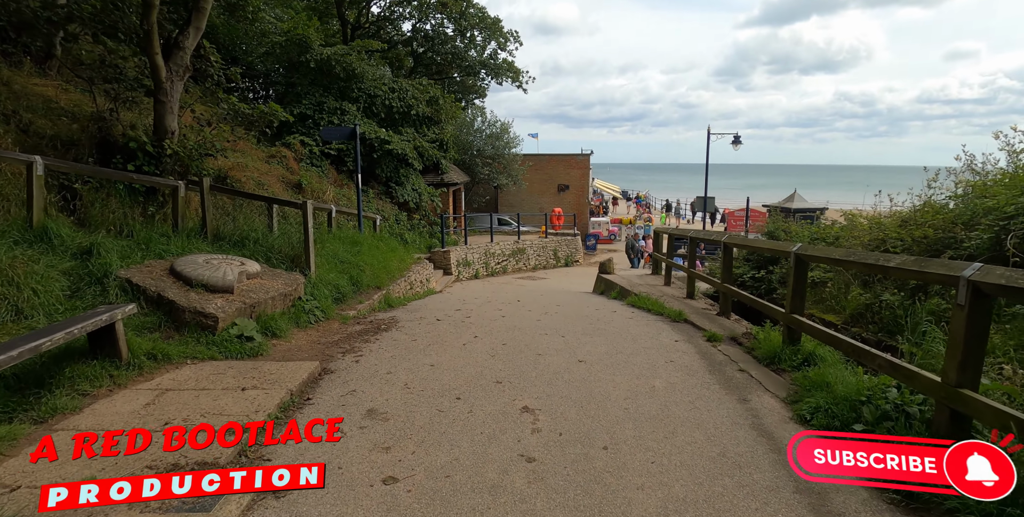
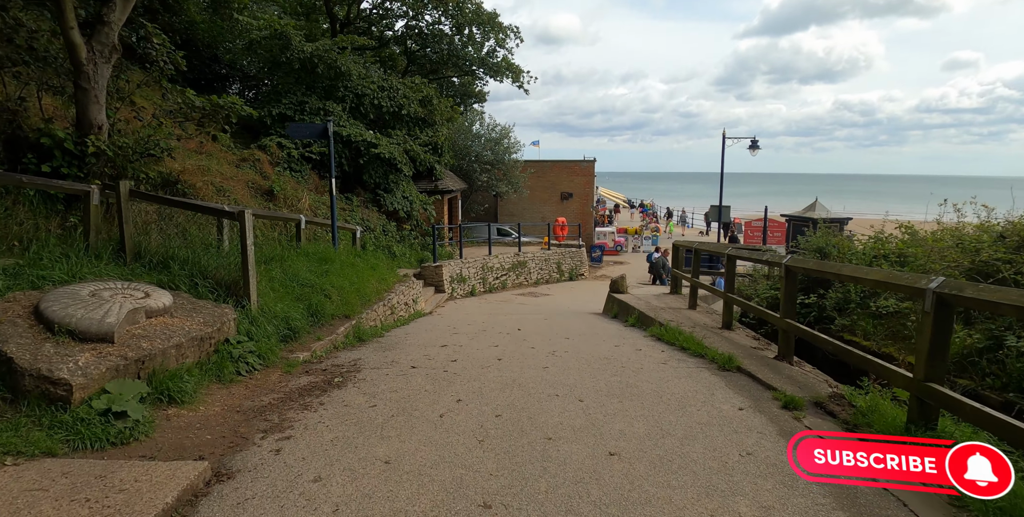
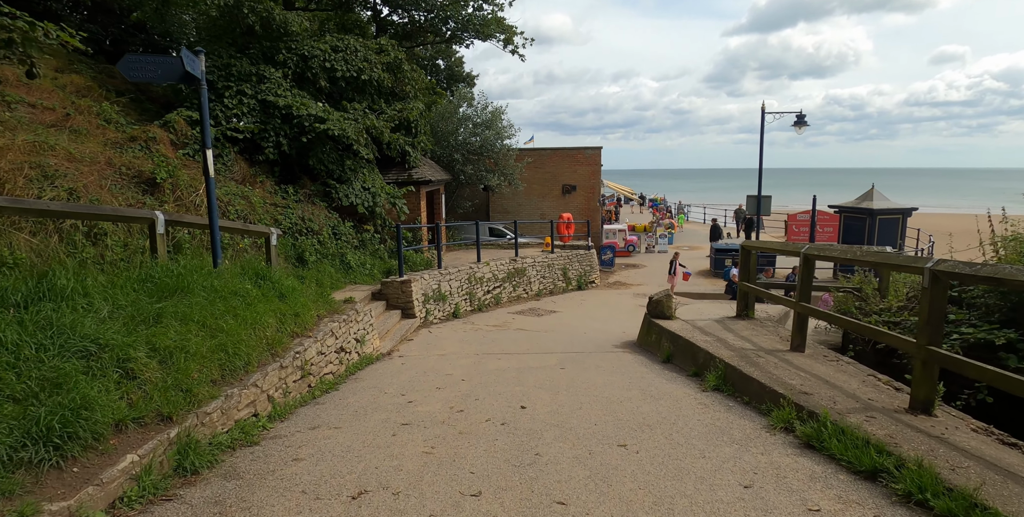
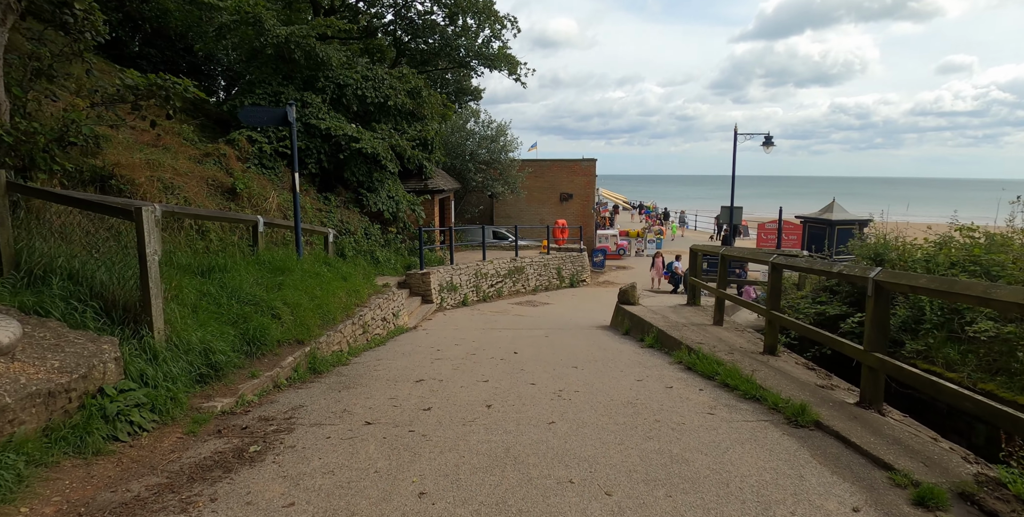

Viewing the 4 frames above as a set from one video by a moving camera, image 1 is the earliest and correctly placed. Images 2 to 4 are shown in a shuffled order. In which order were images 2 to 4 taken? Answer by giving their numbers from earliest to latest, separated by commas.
2, 4, 3
